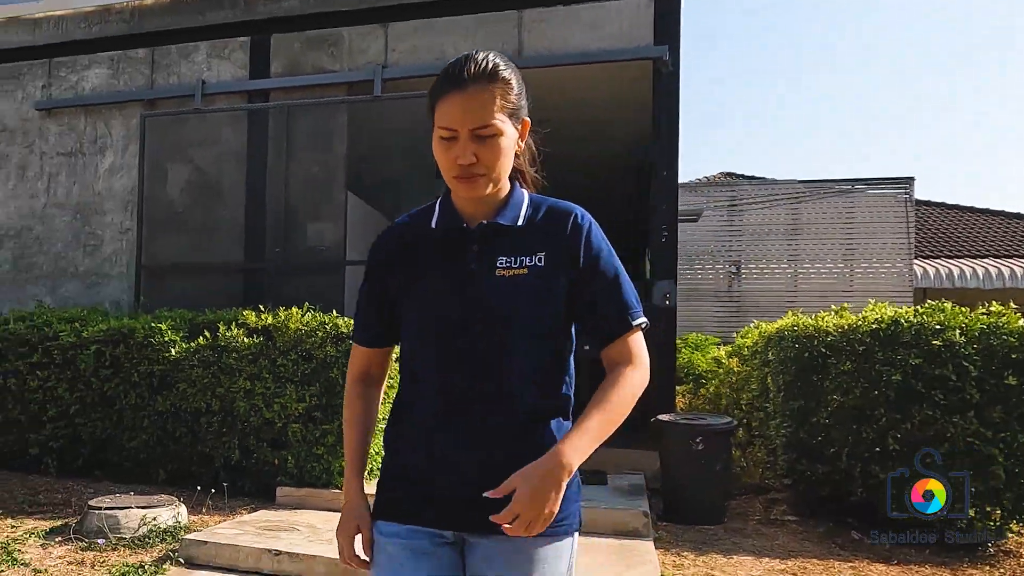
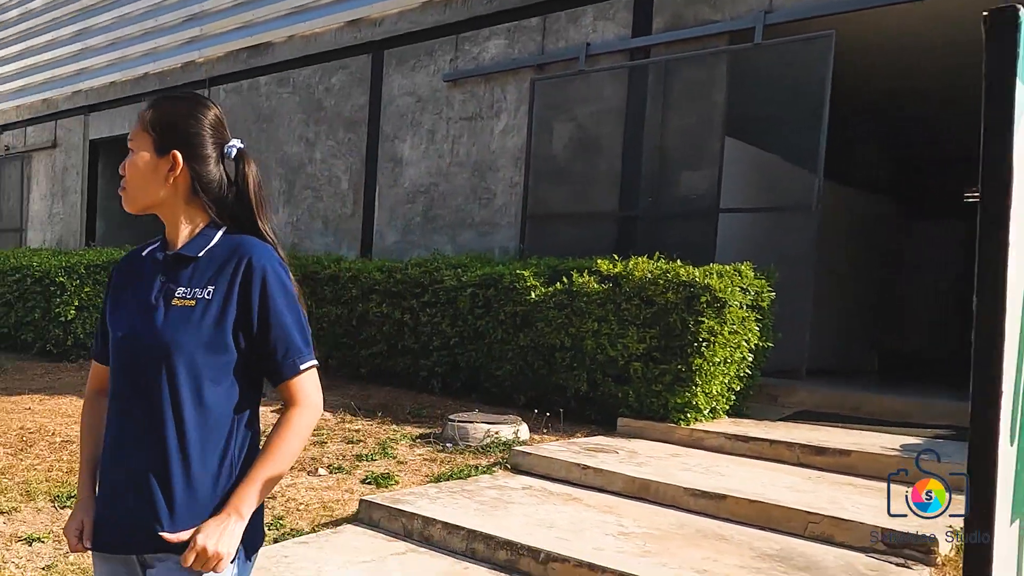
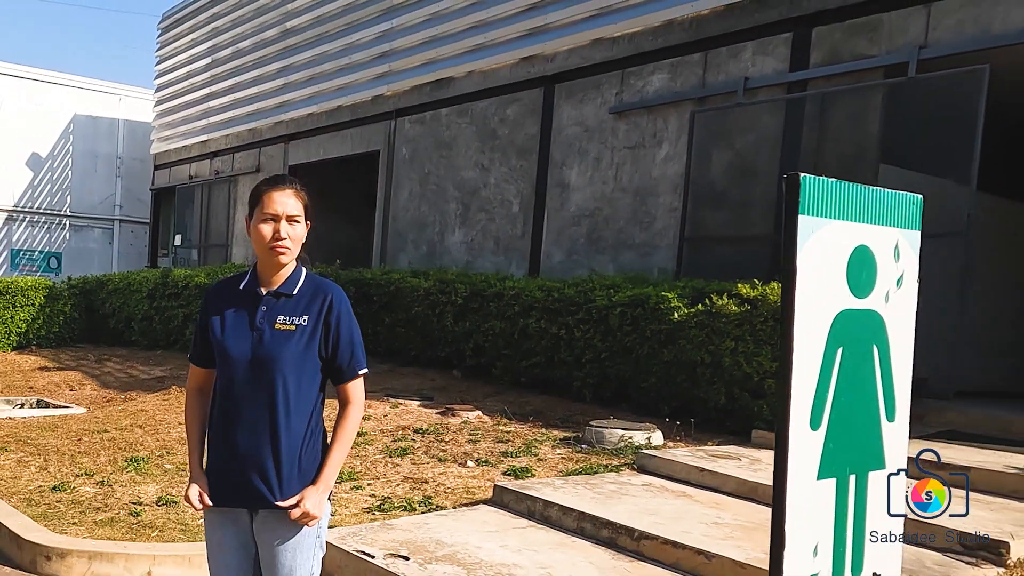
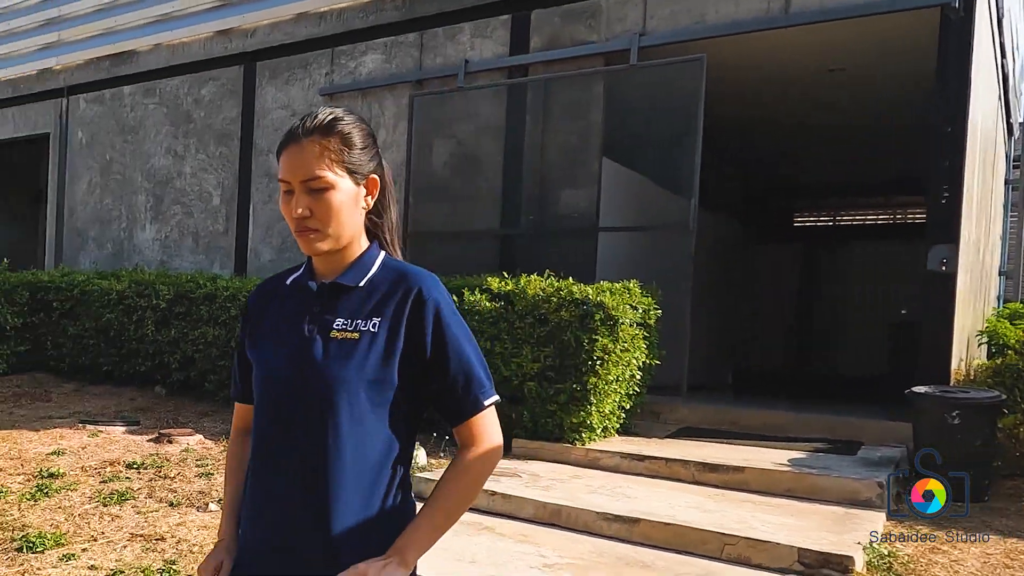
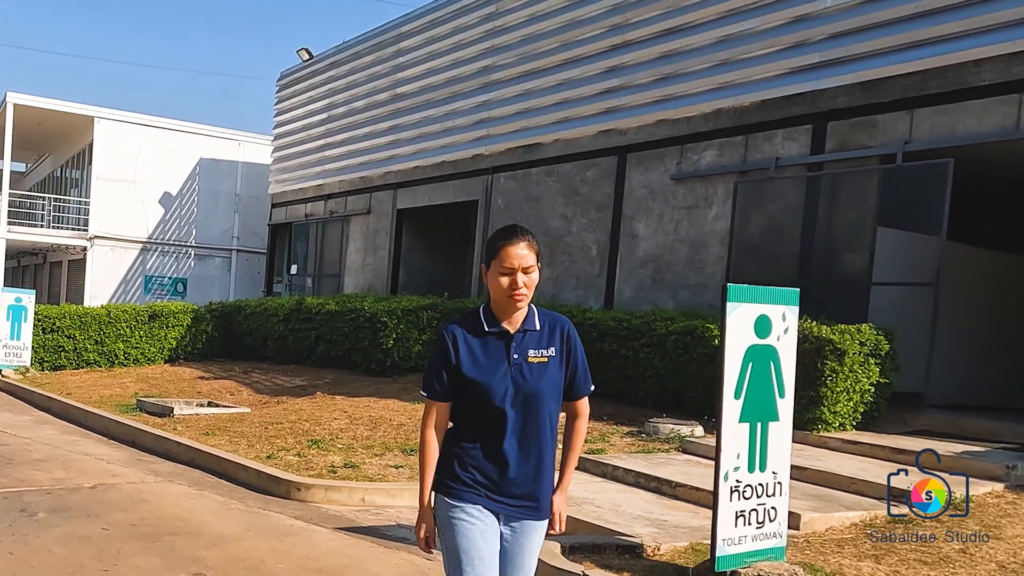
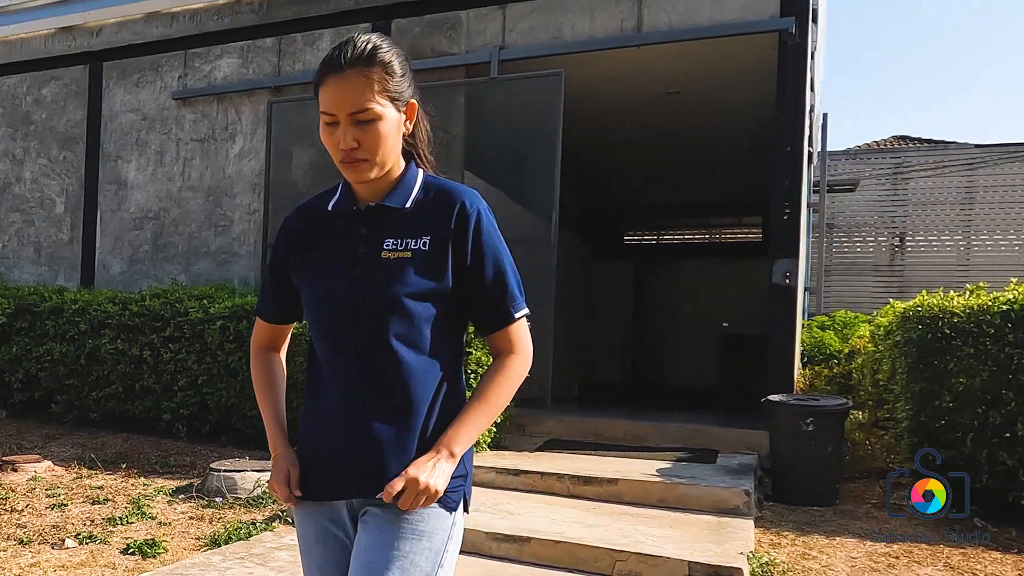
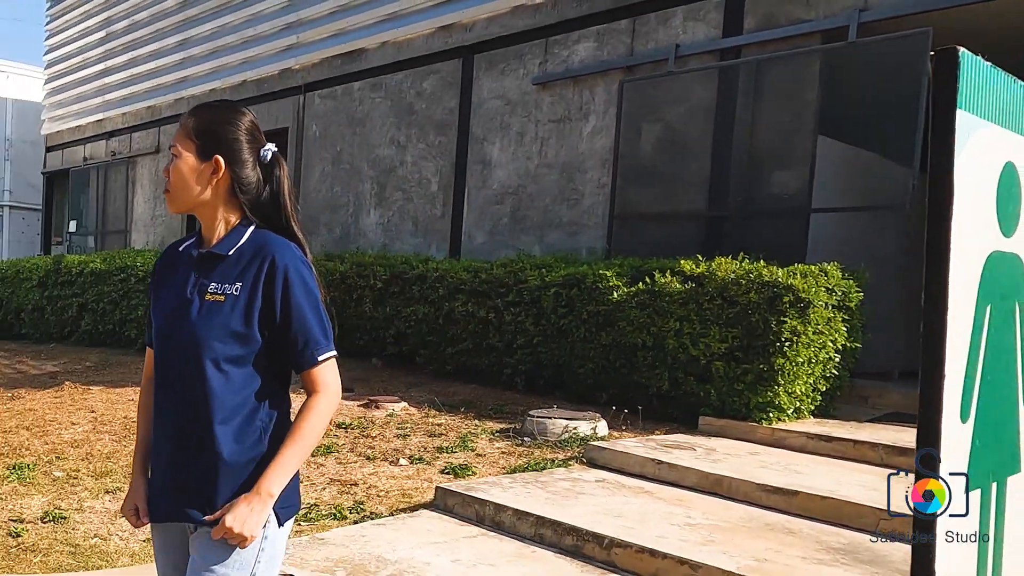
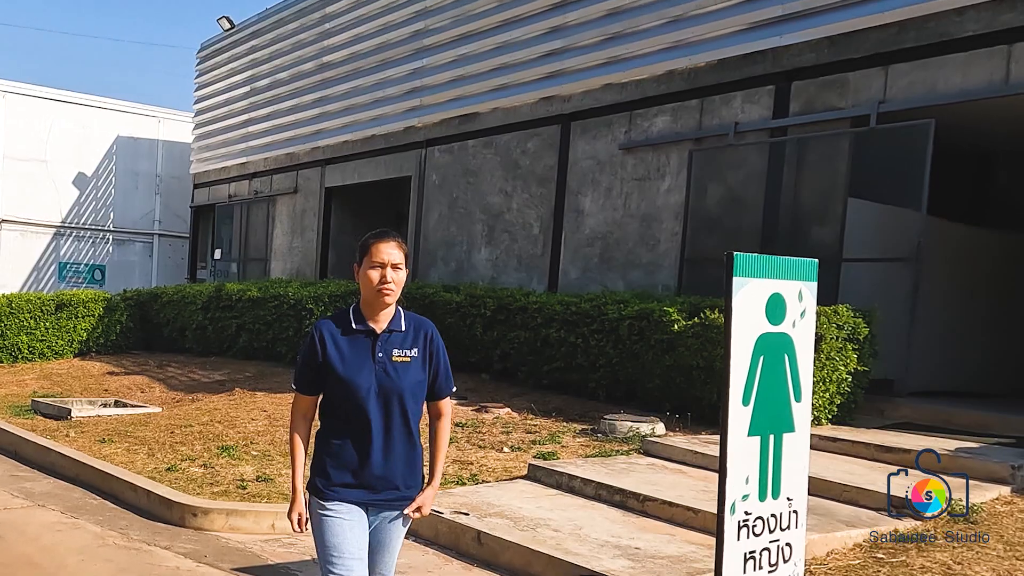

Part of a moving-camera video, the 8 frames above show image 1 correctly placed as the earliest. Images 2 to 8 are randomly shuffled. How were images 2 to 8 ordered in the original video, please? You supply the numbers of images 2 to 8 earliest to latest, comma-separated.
6, 4, 2, 7, 3, 8, 5
